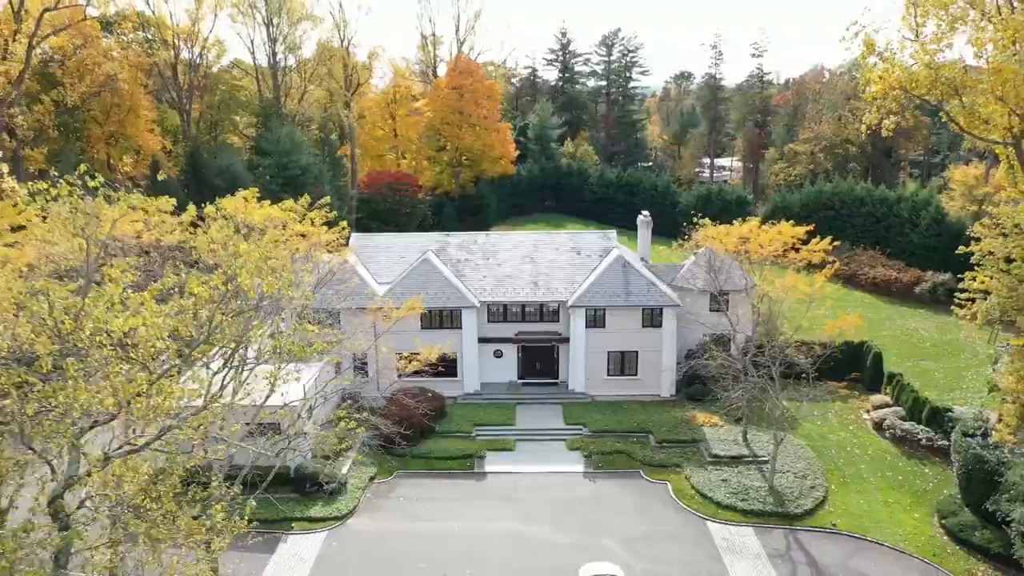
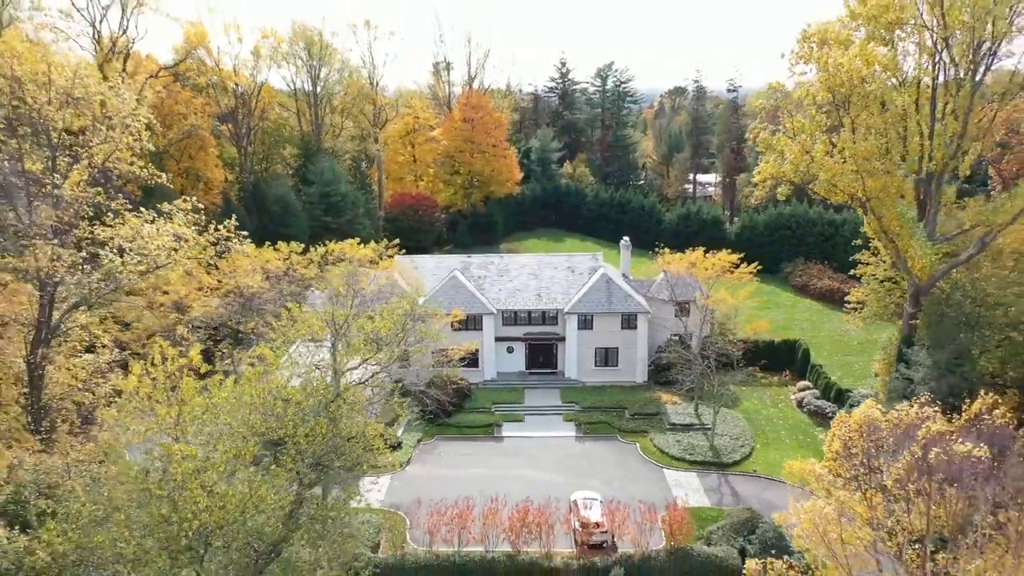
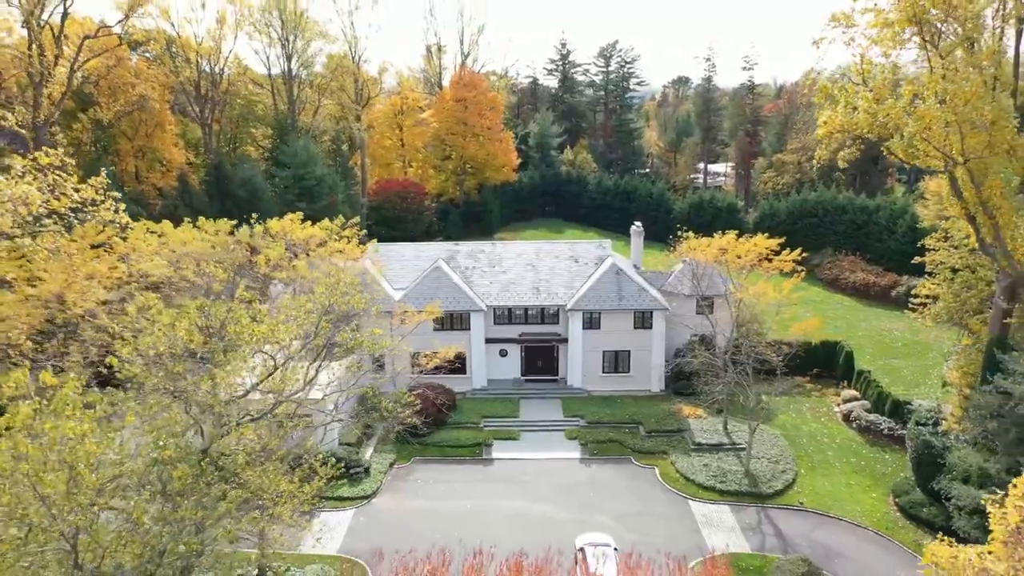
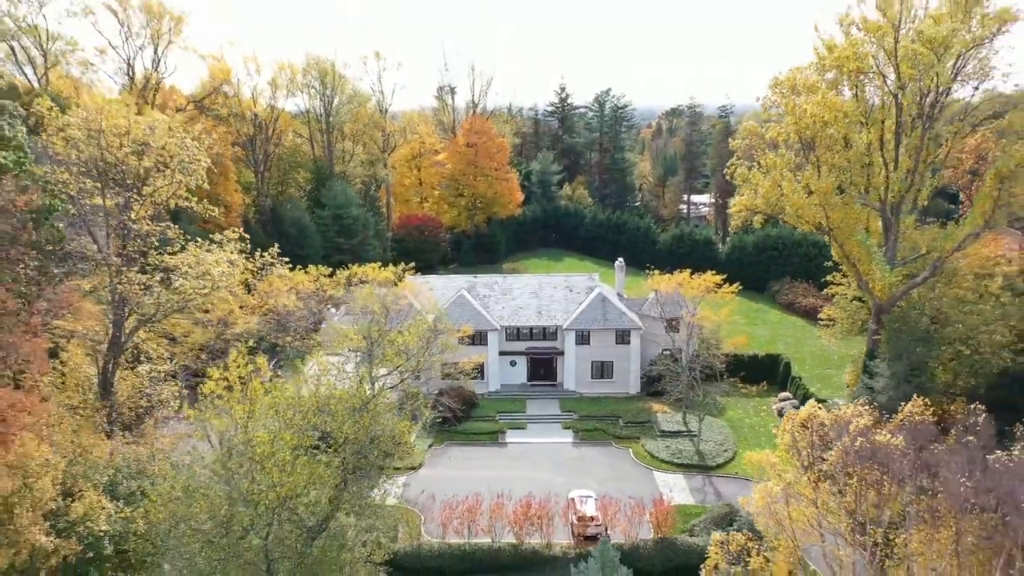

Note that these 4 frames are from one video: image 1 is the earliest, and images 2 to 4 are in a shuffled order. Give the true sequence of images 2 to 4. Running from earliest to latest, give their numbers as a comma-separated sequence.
3, 2, 4
